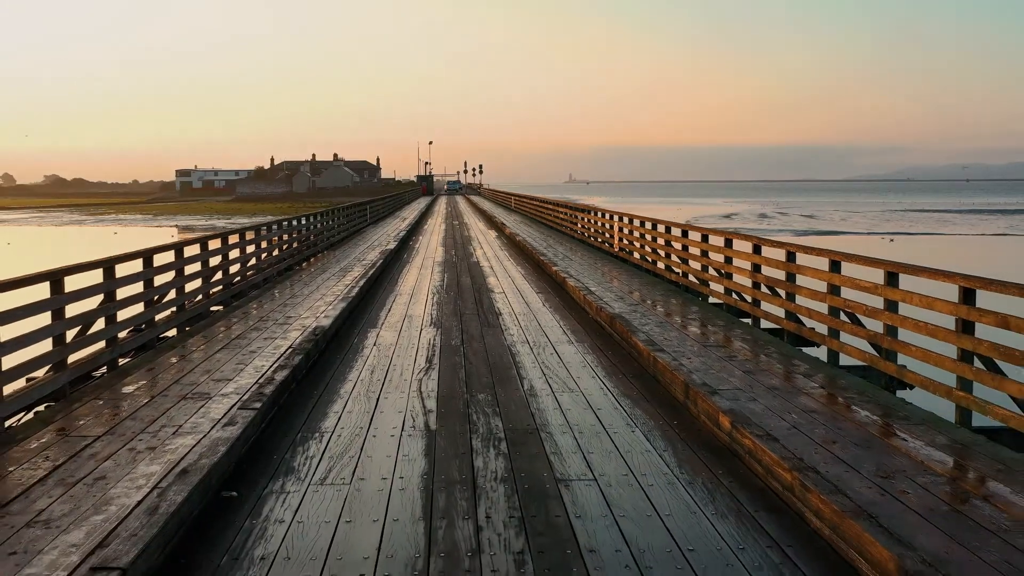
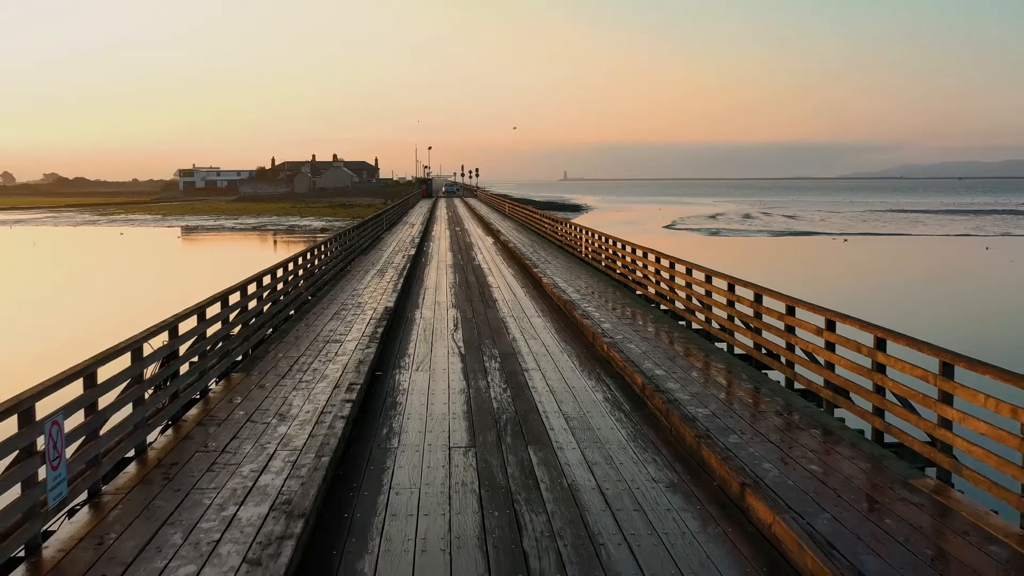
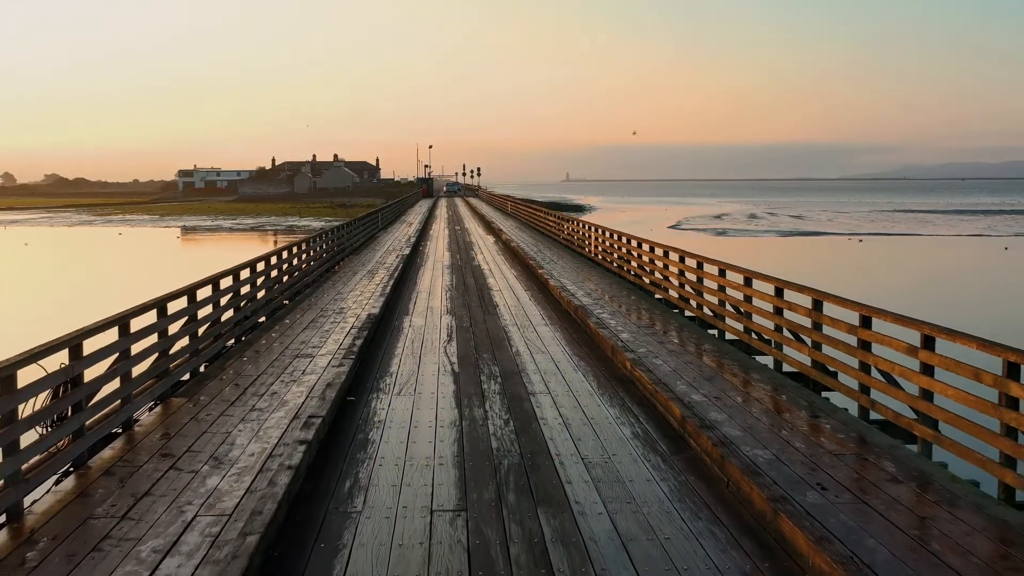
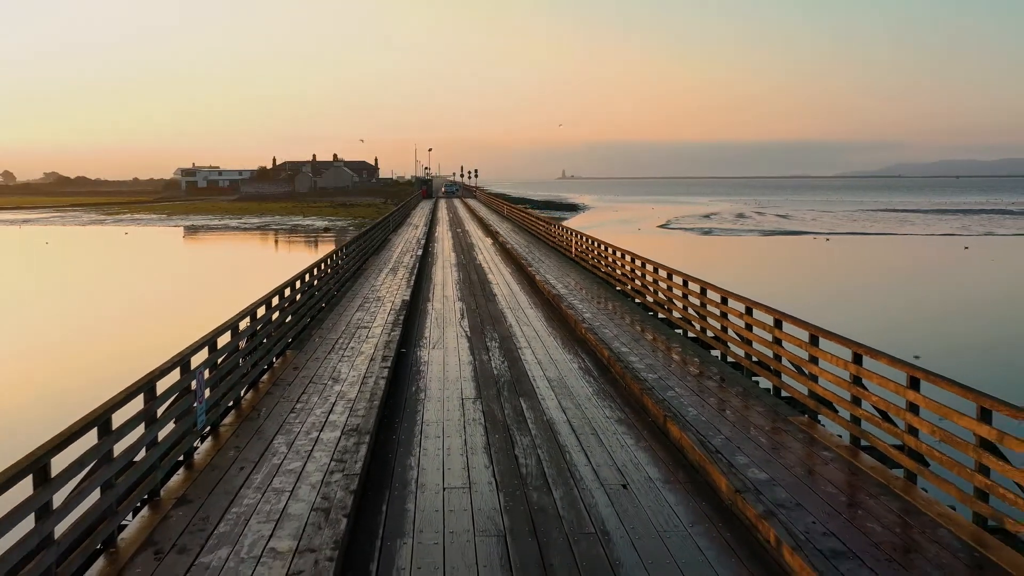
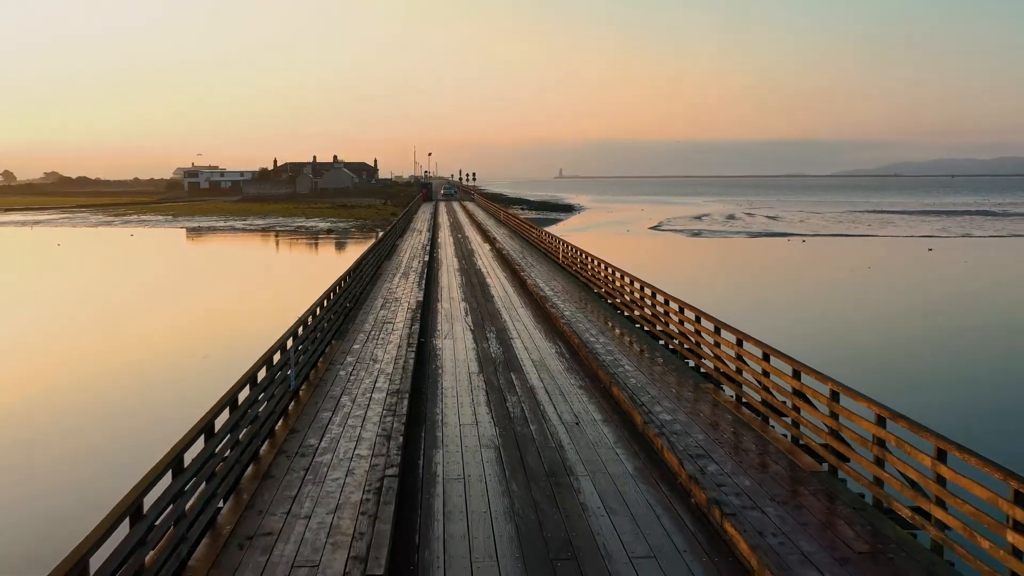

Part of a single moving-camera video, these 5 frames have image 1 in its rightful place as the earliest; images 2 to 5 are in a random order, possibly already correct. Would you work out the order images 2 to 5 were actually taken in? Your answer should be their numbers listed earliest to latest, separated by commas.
3, 2, 4, 5
